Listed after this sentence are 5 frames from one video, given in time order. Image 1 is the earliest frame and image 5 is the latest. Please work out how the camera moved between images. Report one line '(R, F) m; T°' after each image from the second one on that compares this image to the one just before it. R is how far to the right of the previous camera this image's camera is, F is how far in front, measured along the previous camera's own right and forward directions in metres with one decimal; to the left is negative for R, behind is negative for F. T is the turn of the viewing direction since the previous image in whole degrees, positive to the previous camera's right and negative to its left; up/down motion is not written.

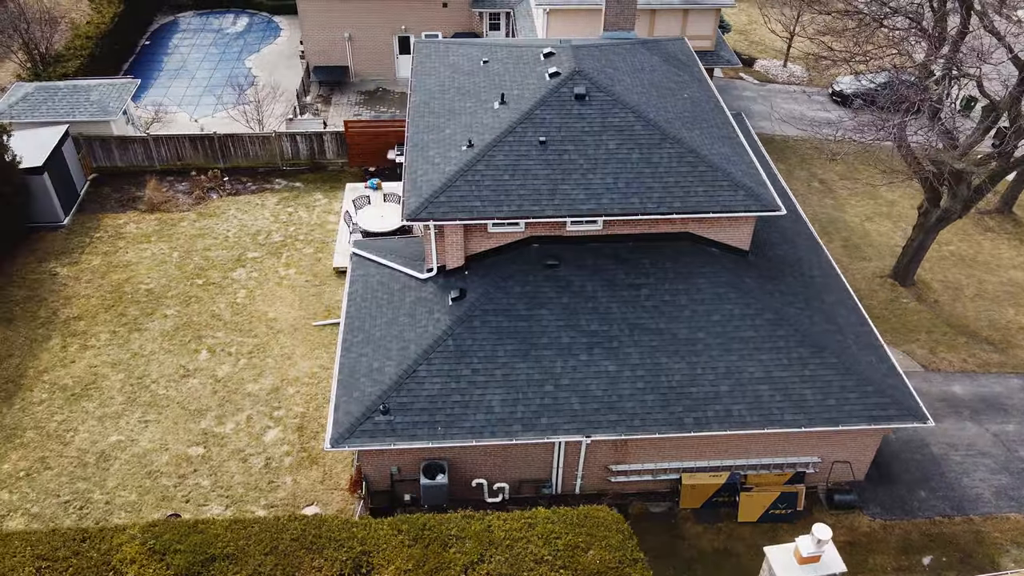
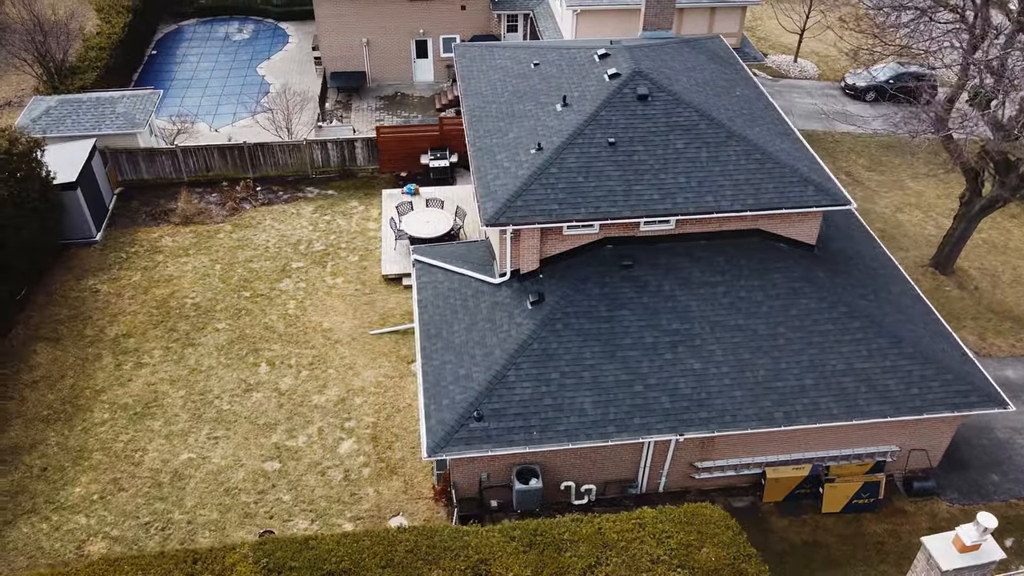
(-2.1, 0.0) m; +2°
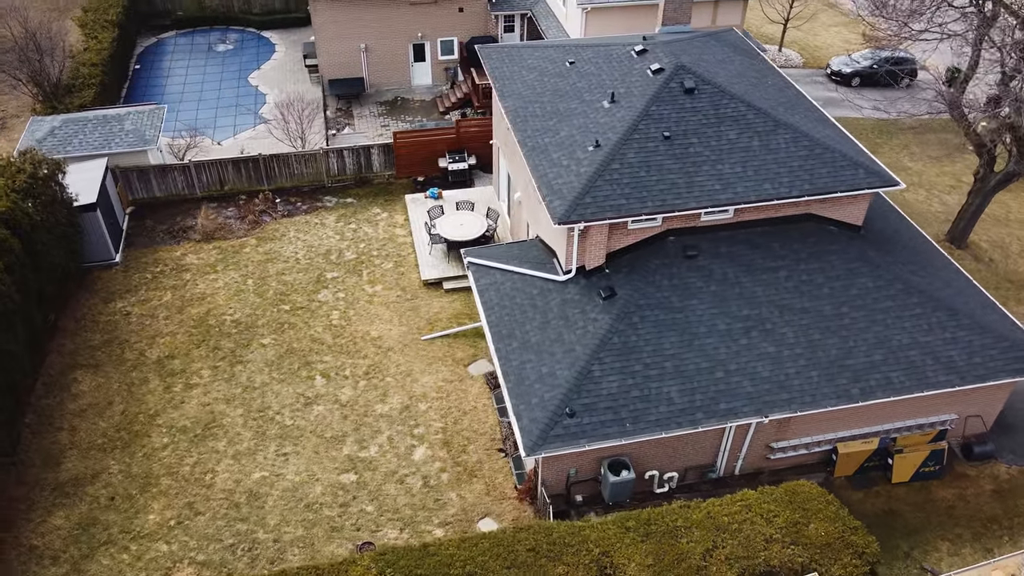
(-2.5, 0.0) m; +4°
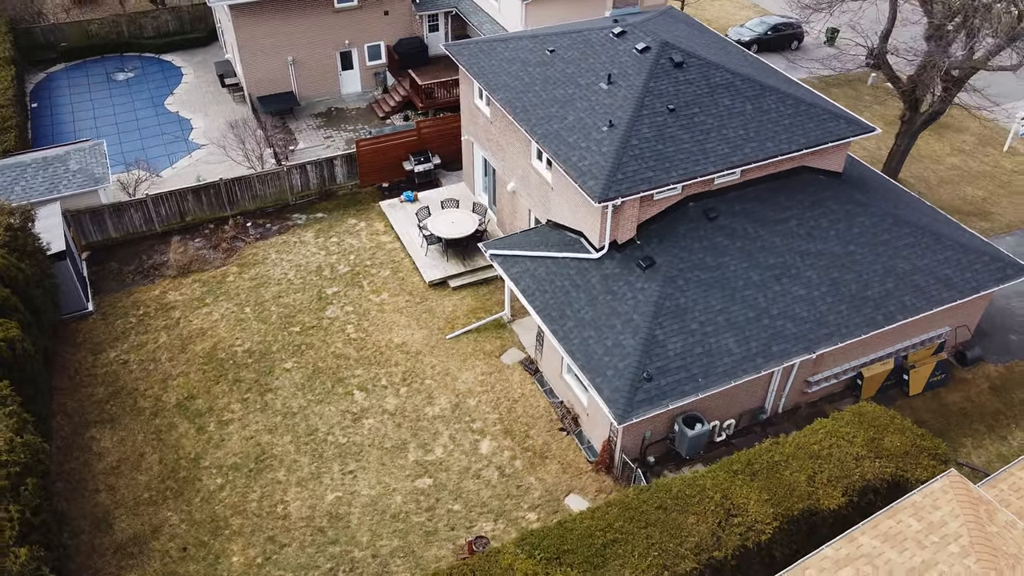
(-3.8, -0.1) m; +10°
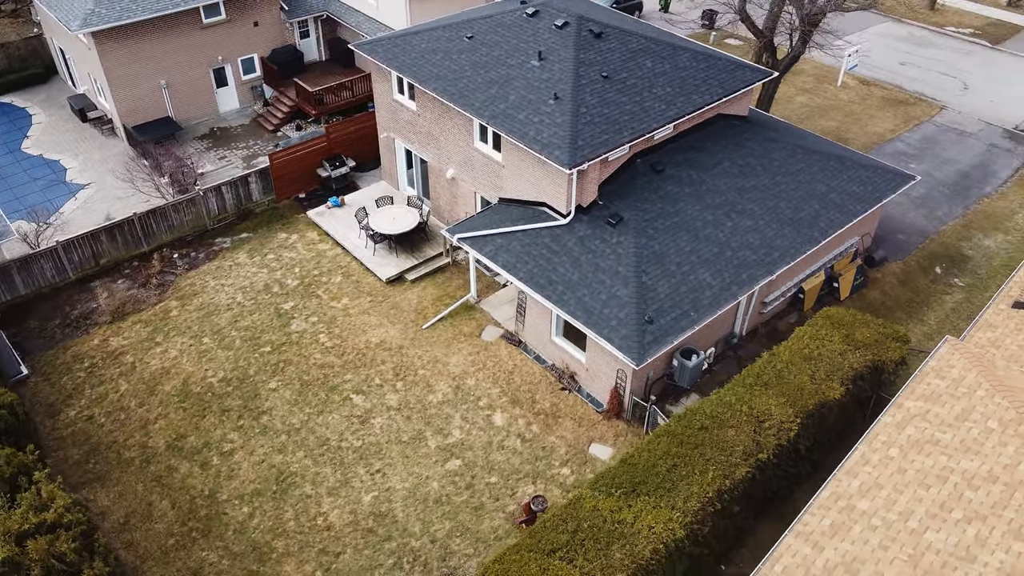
(-3.5, -0.3) m; +12°
